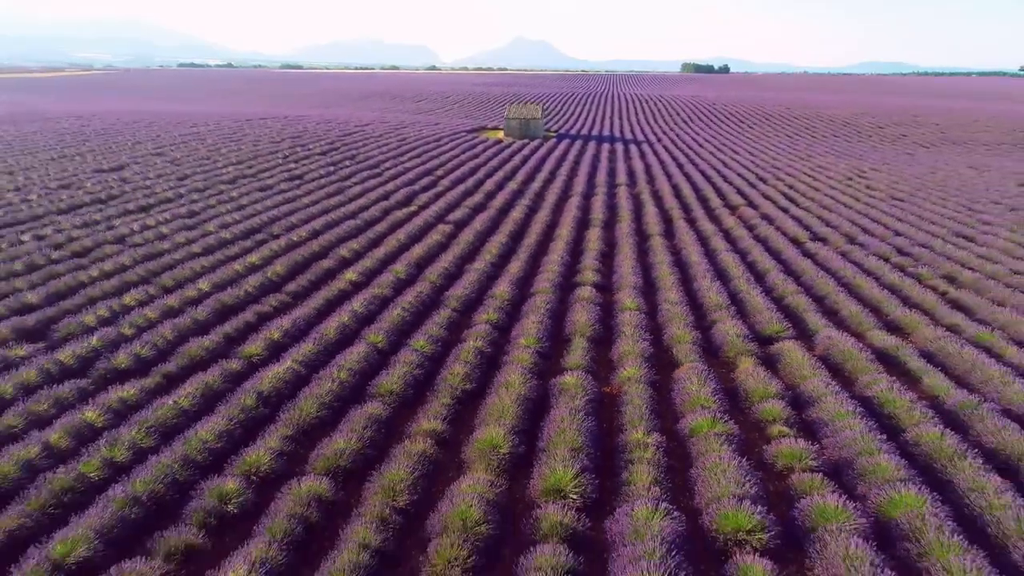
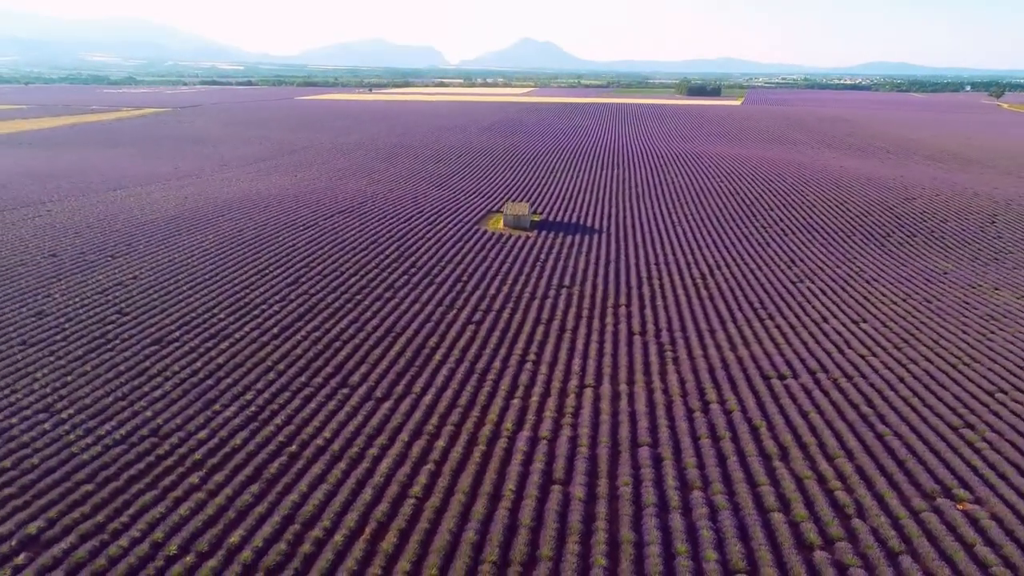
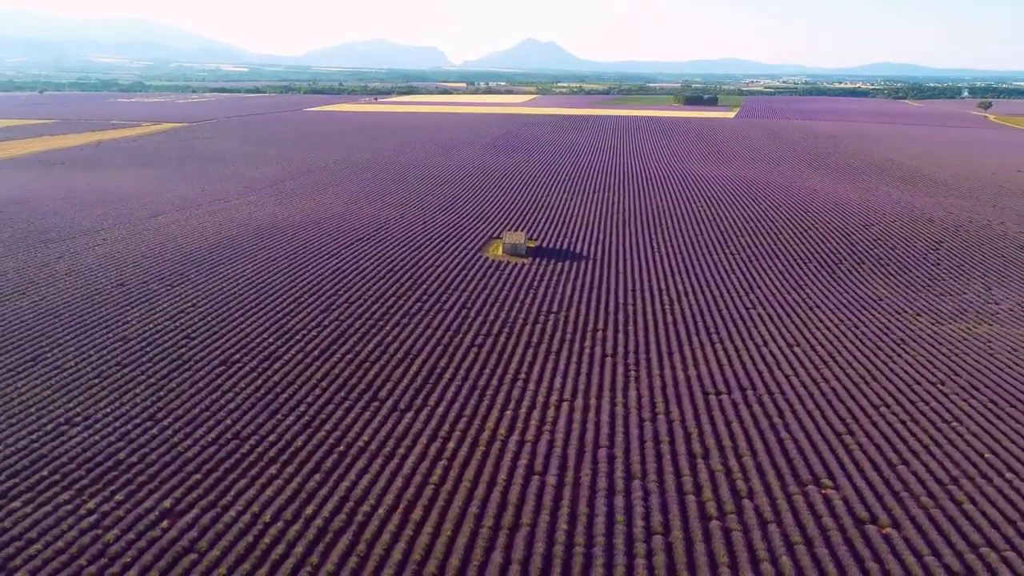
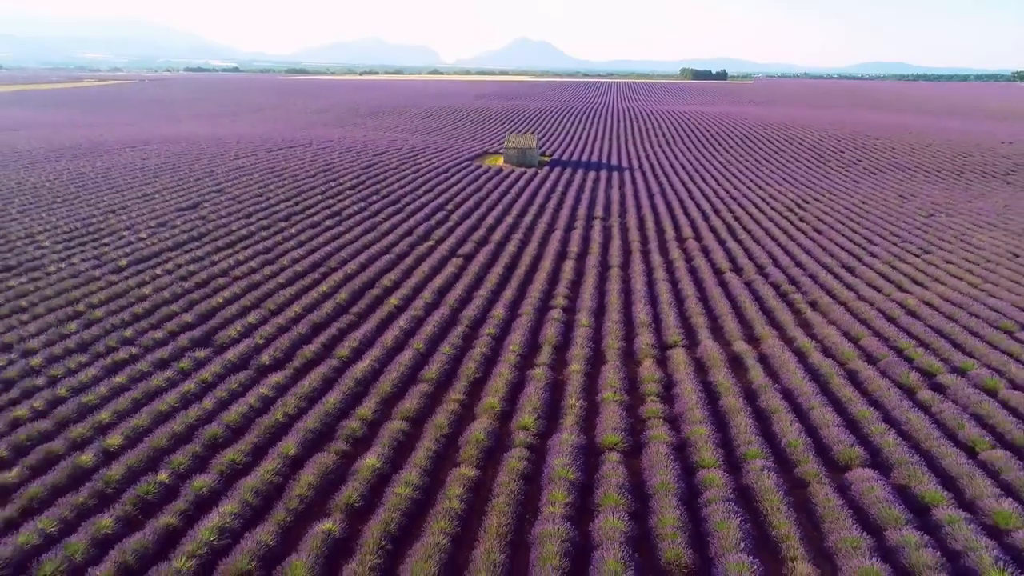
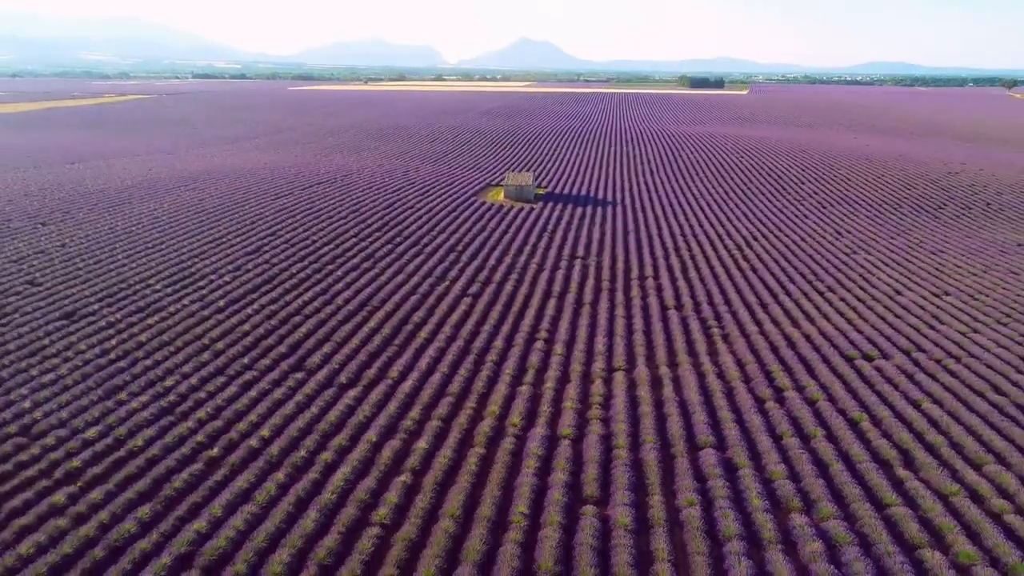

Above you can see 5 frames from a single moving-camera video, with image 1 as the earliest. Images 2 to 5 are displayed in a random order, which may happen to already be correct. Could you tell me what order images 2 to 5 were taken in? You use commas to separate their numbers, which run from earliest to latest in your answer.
4, 5, 2, 3
